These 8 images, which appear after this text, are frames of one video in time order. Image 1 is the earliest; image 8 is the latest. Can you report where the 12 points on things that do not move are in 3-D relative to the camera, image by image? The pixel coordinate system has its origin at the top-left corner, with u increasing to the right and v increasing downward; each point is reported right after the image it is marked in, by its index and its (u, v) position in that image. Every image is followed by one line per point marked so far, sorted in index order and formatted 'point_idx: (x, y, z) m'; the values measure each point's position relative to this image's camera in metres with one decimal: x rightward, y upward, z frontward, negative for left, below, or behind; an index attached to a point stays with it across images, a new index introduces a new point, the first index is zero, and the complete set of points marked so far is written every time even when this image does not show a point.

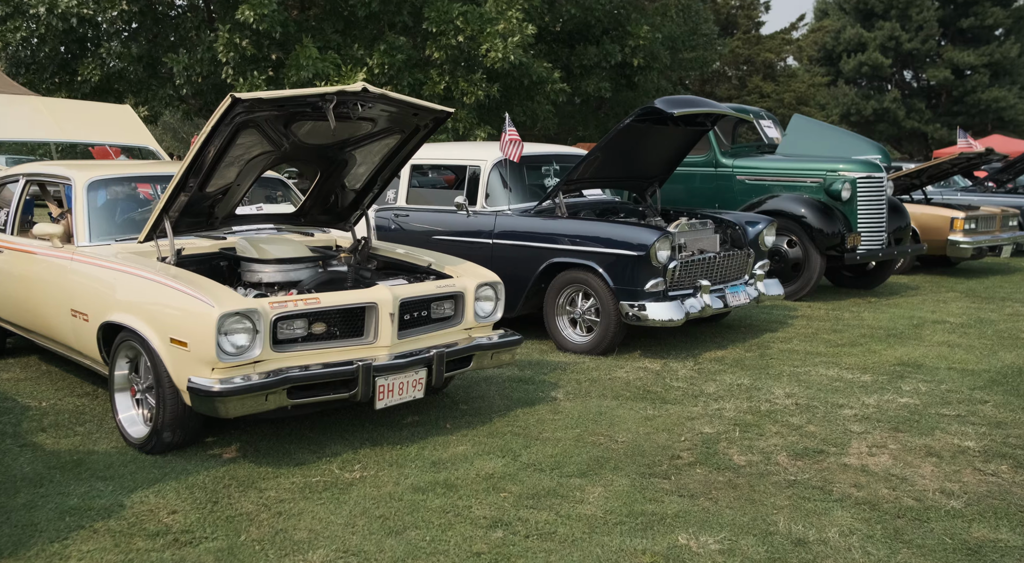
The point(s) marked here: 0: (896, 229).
0: (+4.1, +0.6, +9.2) m
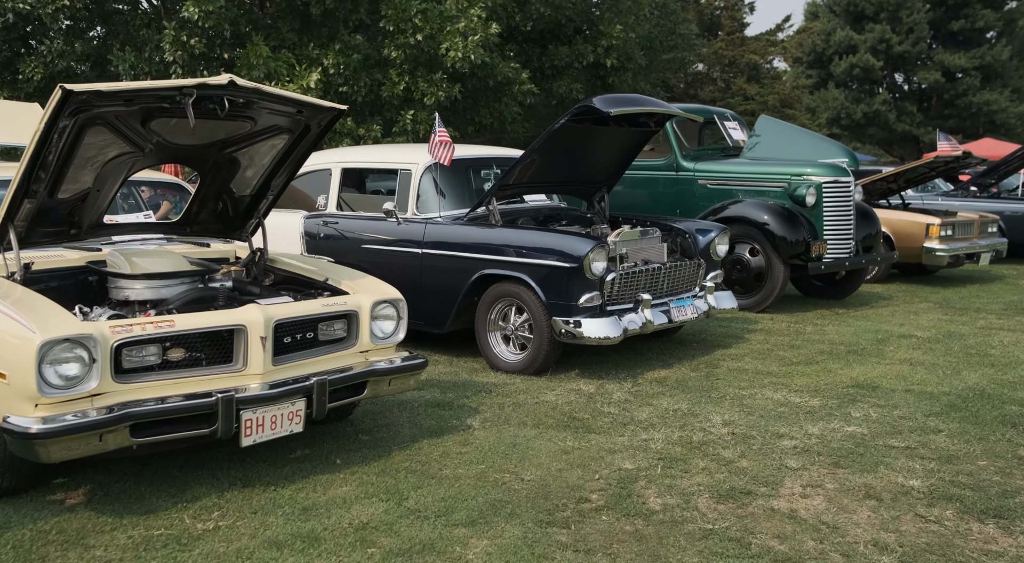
0: (+3.6, +0.5, +8.8) m
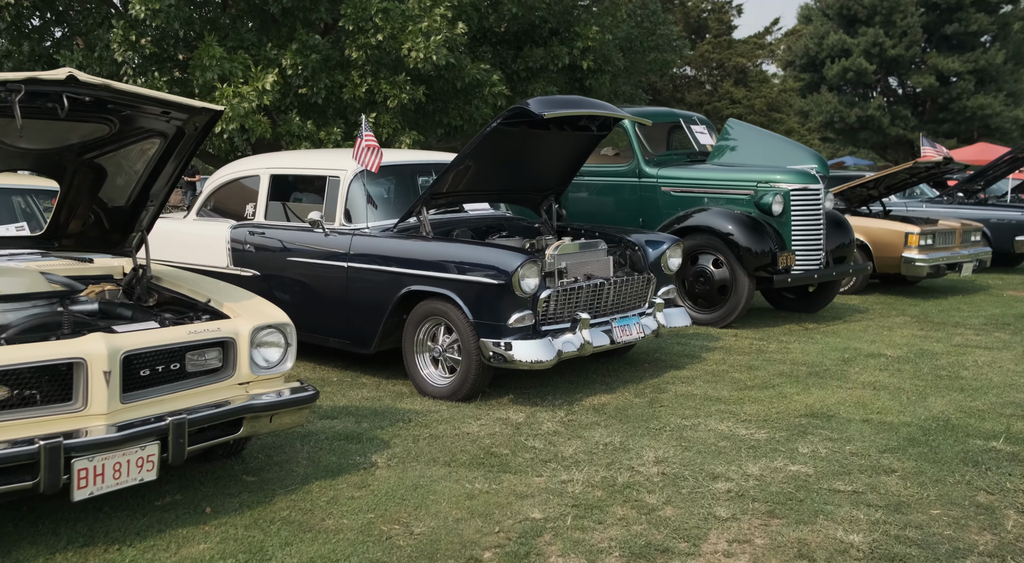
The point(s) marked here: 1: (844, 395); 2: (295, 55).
0: (+3.2, +0.3, +8.3) m
1: (+2.1, -0.7, +5.4) m
2: (-2.8, +2.9, +11.1) m
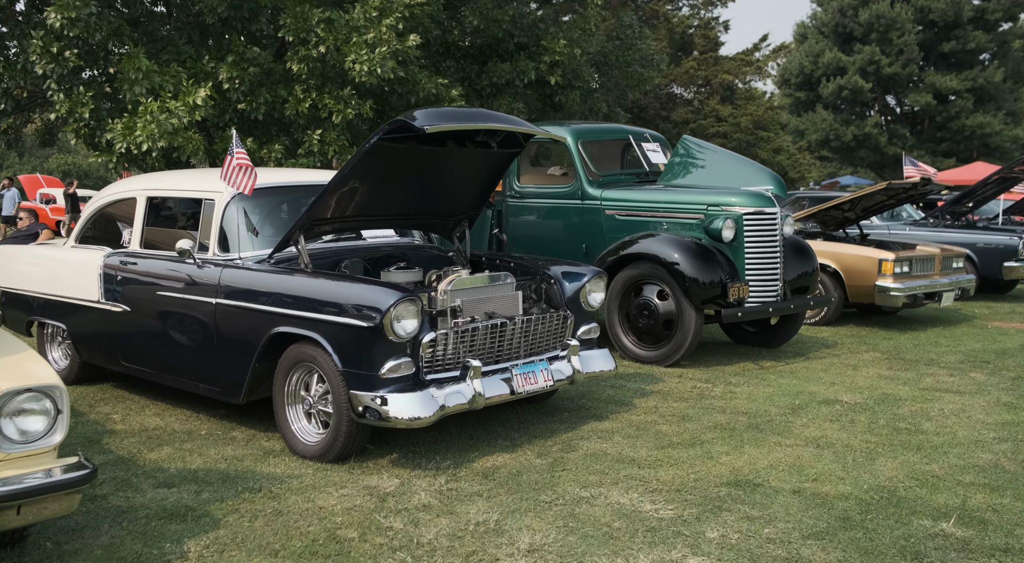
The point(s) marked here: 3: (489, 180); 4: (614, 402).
0: (+2.5, +0.1, +7.6) m
1: (+1.5, -0.9, +4.7) m
2: (-3.4, +2.6, +10.4) m
3: (-0.2, +0.7, +5.7) m
4: (+0.7, -0.8, +5.8) m
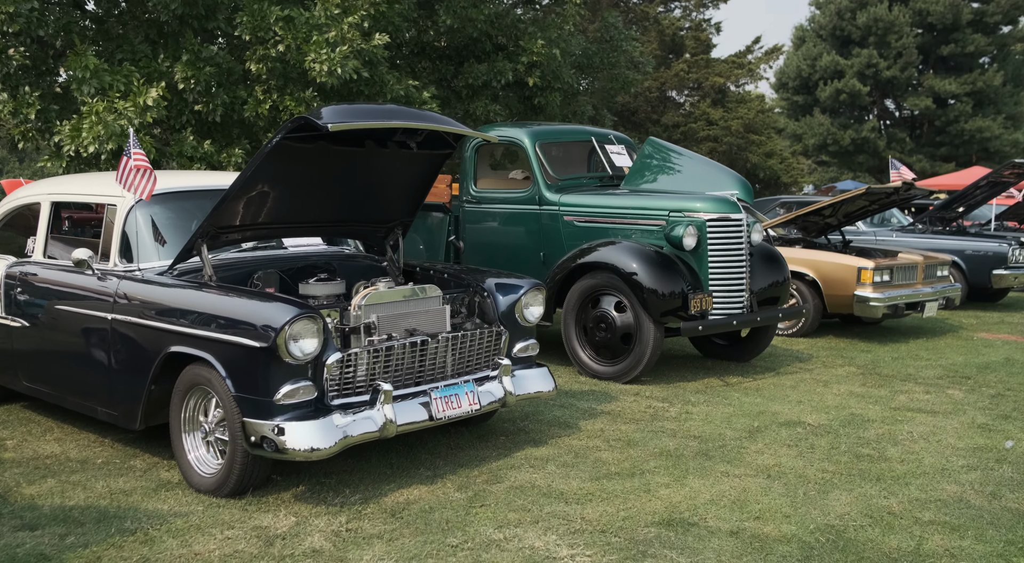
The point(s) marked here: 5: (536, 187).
0: (+2.1, 0.0, +7.2) m
1: (+1.0, -1.0, +4.2) m
2: (-3.8, +2.5, +10.0) m
3: (-0.6, +0.6, +5.3) m
4: (+0.3, -0.9, +5.4) m
5: (+0.2, +0.8, +7.5) m
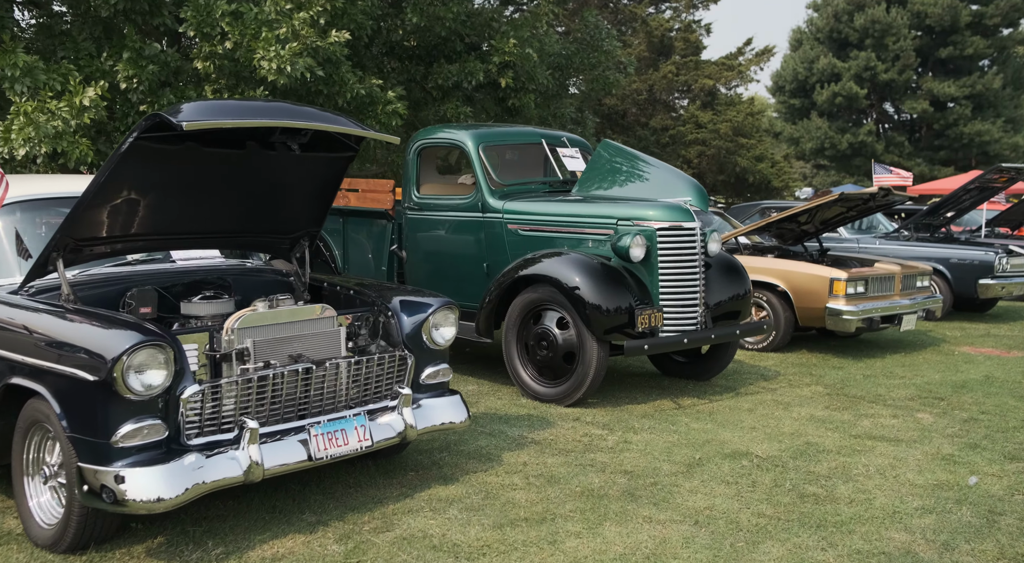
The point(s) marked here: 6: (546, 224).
0: (+1.7, -0.1, +6.7) m
1: (+0.6, -1.1, +3.7) m
2: (-4.2, +2.4, +9.5) m
3: (-1.0, +0.5, +4.8) m
4: (-0.2, -1.0, +4.9) m
5: (-0.3, +0.7, +7.0) m
6: (+0.3, +0.4, +6.6) m
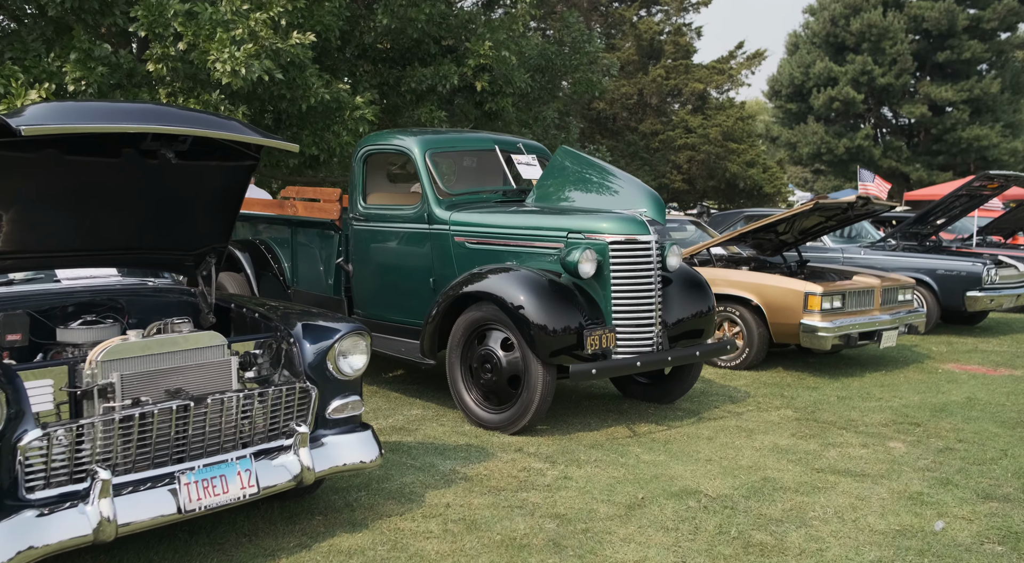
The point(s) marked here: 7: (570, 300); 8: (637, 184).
0: (+1.3, -0.3, +6.2) m
1: (+0.2, -1.2, +3.3) m
2: (-4.6, +2.3, +9.1) m
3: (-1.4, +0.4, +4.4) m
4: (-0.6, -1.1, +4.4) m
5: (-0.6, +0.6, +6.6) m
6: (-0.1, +0.3, +6.2) m
7: (+0.4, -0.1, +5.7) m
8: (+0.9, +0.8, +6.6) m
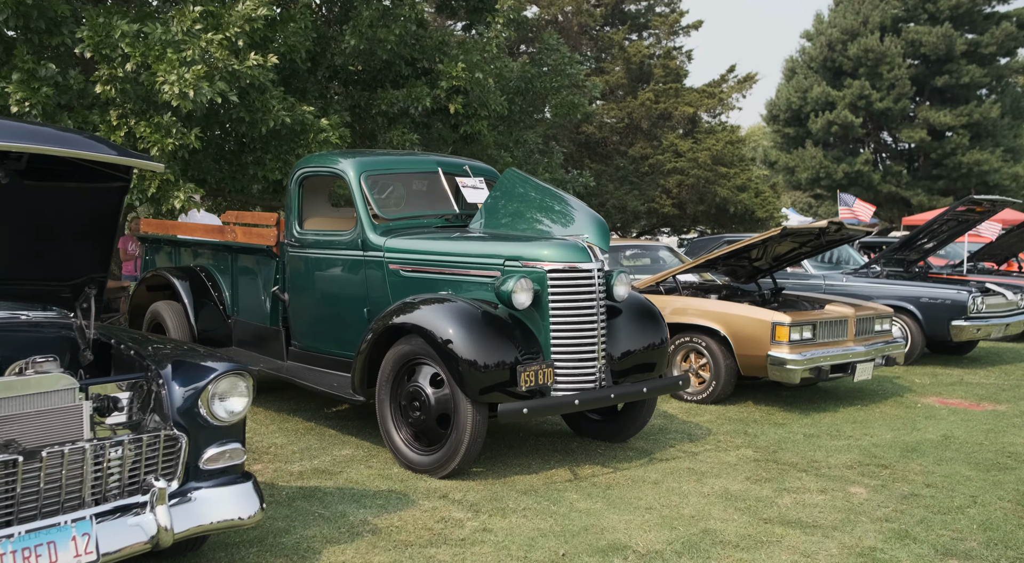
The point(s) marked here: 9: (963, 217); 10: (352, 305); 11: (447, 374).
0: (+0.8, -0.5, +5.8) m
1: (-0.3, -1.3, +2.8) m
2: (-5.0, +2.0, +8.8) m
3: (-1.9, +0.2, +4.0) m
4: (-1.0, -1.3, +4.0) m
5: (-1.1, +0.4, +6.2) m
6: (-0.6, +0.1, +5.8) m
7: (0.0, -0.3, +5.3) m
8: (+0.5, +0.6, +6.2) m
9: (+5.9, +0.8, +11.3) m
10: (-1.2, -0.2, +6.3) m
11: (-0.4, -0.5, +5.2) m
